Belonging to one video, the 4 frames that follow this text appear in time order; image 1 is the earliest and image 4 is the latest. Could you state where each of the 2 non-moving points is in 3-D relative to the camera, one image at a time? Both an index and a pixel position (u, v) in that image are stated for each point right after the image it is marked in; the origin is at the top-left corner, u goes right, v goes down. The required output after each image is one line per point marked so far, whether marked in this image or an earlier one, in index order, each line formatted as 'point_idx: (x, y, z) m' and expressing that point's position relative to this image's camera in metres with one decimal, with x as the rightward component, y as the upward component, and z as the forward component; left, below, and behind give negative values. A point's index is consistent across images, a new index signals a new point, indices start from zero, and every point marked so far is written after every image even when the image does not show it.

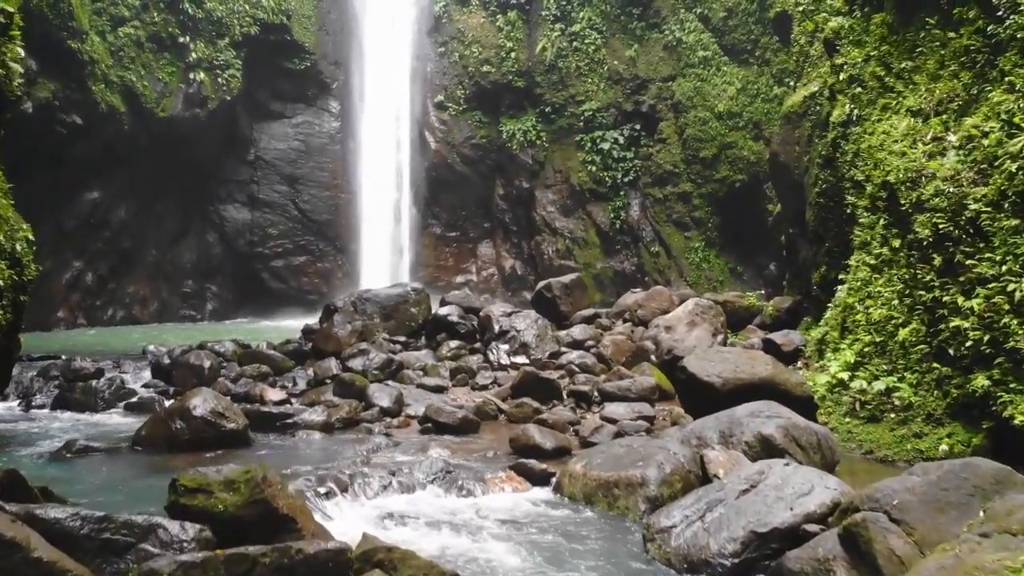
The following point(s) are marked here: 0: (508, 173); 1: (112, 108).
0: (-0.1, +2.9, +19.4) m
1: (-7.8, +3.6, +14.9) m
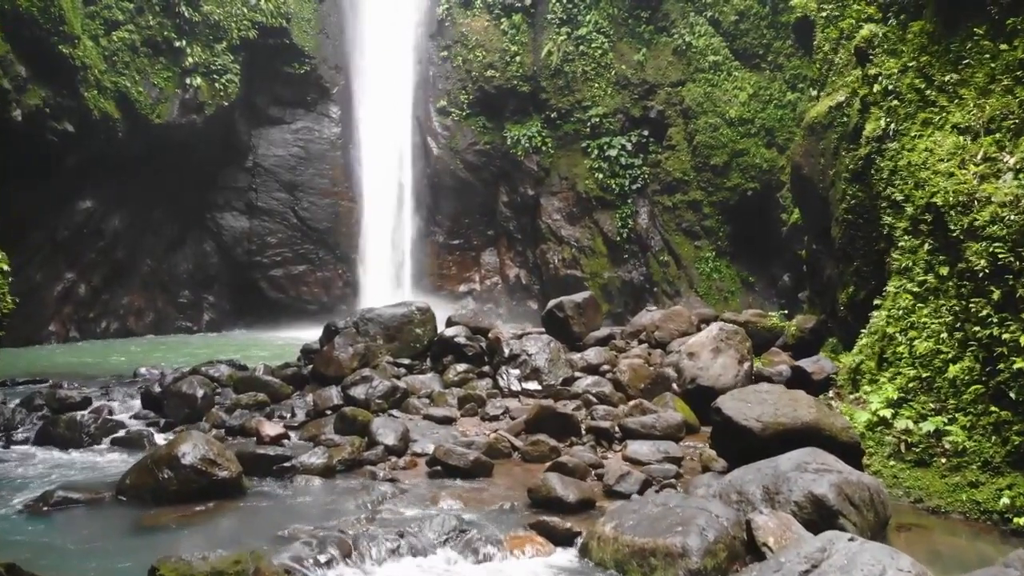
0: (0.0, +2.7, +18.9) m
1: (-7.7, +3.3, +14.5) m
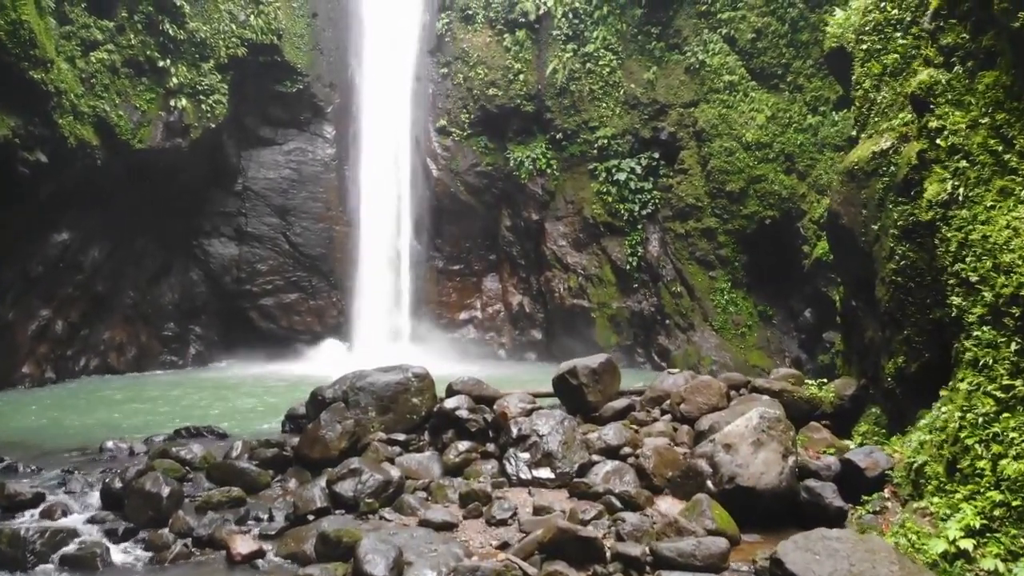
0: (+0.1, +2.0, +18.0) m
1: (-7.6, +2.6, +13.5) m
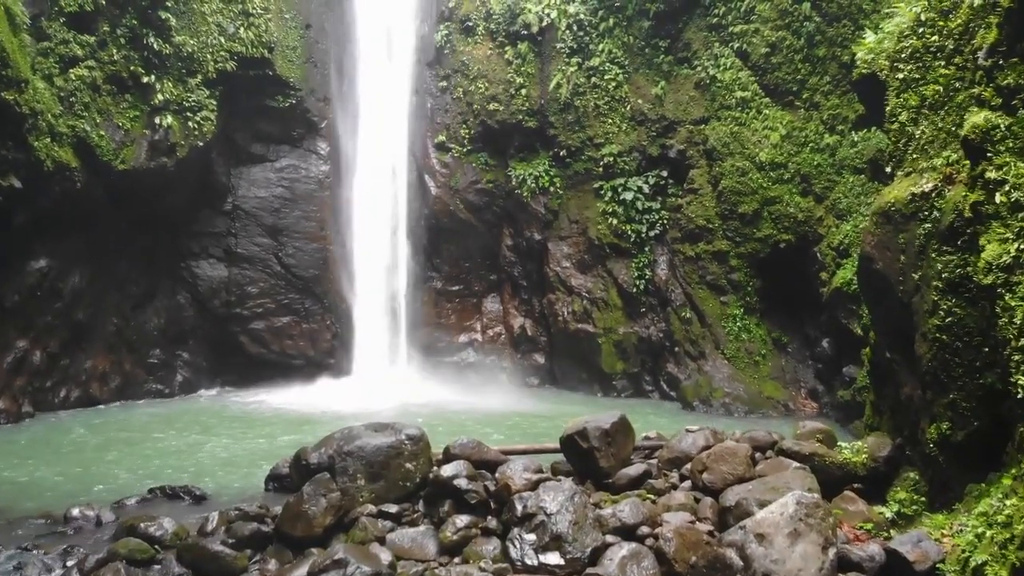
0: (+0.1, +1.4, +17.2) m
1: (-7.6, +2.0, +12.8) m
